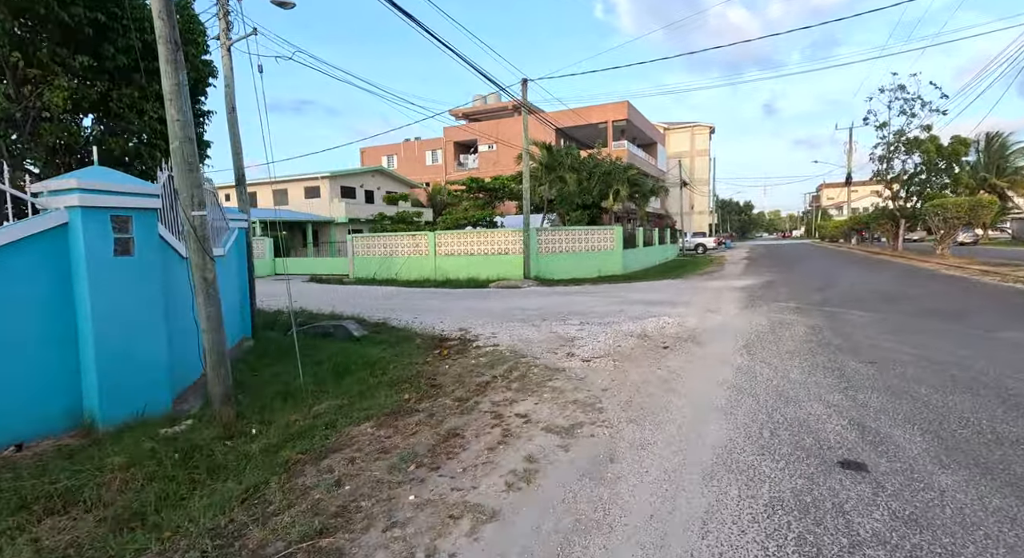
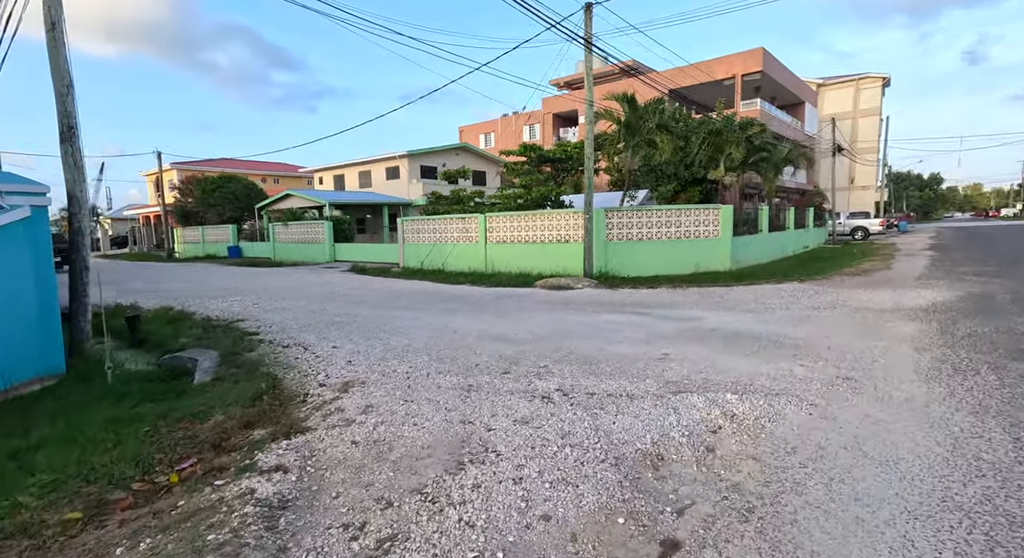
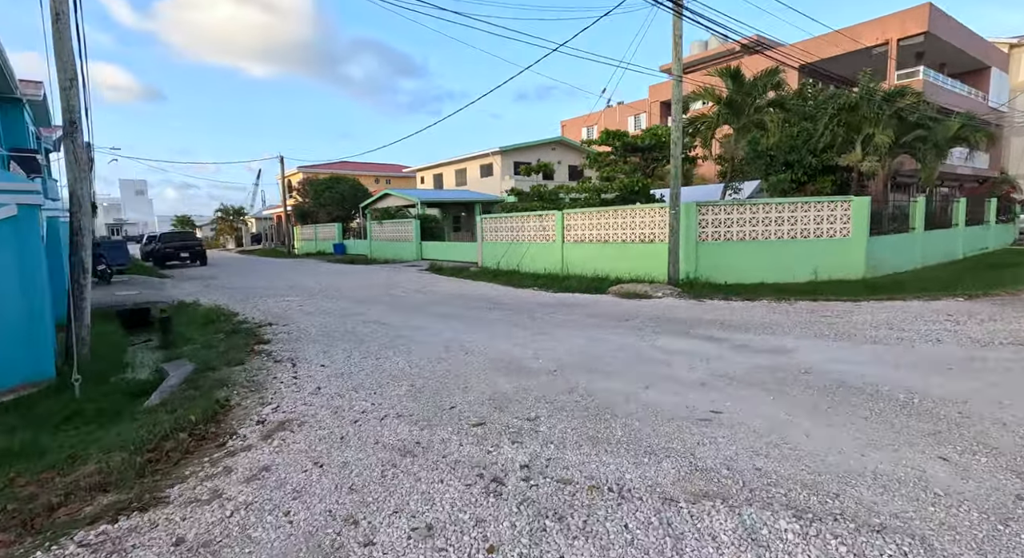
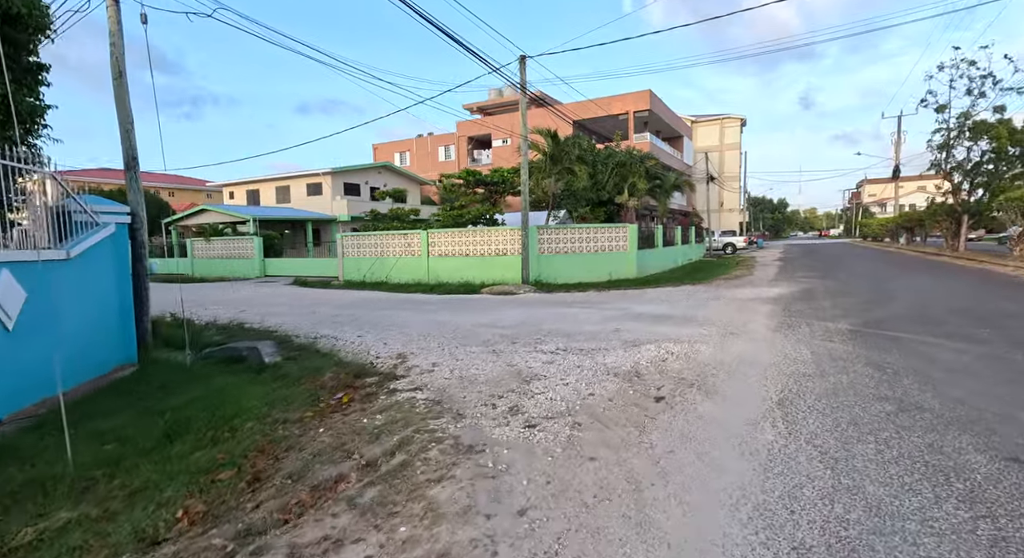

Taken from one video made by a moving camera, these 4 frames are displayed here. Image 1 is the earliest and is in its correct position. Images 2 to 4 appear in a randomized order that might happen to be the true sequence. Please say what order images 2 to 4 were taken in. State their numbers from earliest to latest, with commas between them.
4, 2, 3
